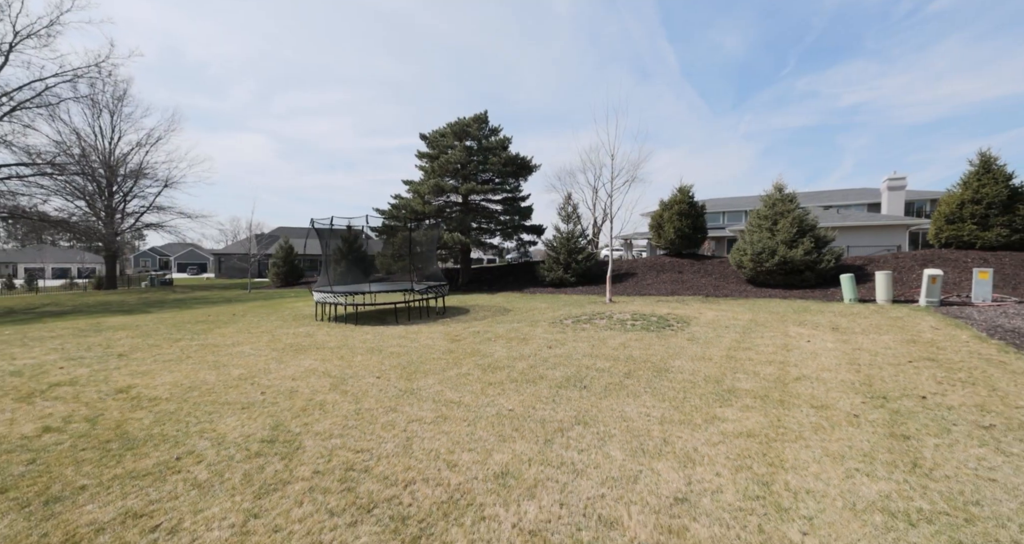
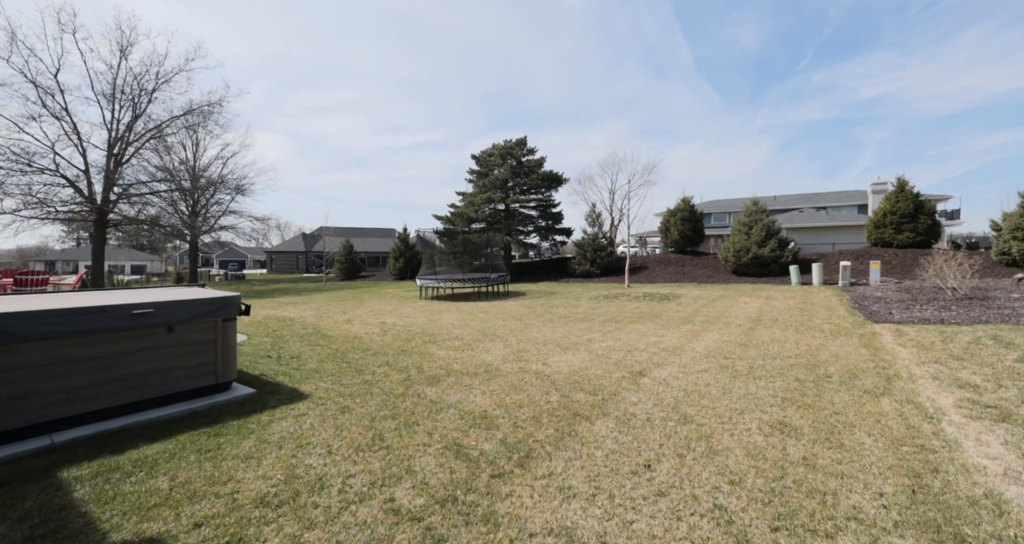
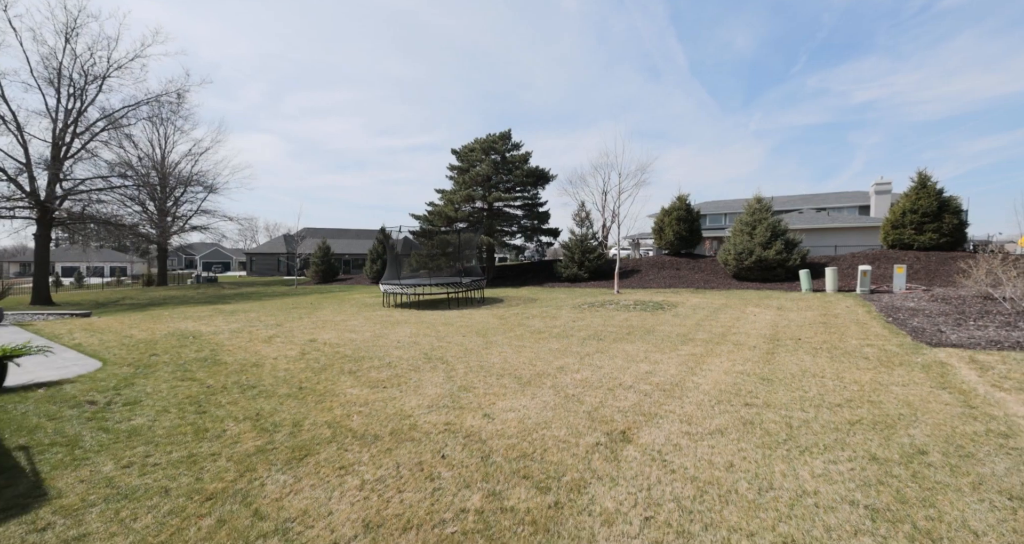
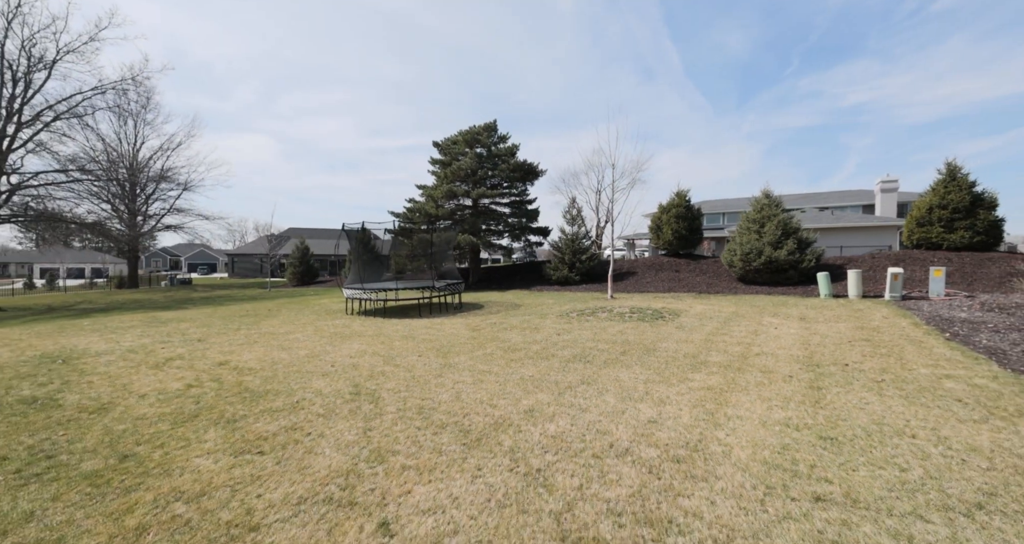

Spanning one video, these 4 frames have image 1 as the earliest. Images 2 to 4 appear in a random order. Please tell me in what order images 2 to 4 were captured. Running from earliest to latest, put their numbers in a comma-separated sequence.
4, 3, 2
